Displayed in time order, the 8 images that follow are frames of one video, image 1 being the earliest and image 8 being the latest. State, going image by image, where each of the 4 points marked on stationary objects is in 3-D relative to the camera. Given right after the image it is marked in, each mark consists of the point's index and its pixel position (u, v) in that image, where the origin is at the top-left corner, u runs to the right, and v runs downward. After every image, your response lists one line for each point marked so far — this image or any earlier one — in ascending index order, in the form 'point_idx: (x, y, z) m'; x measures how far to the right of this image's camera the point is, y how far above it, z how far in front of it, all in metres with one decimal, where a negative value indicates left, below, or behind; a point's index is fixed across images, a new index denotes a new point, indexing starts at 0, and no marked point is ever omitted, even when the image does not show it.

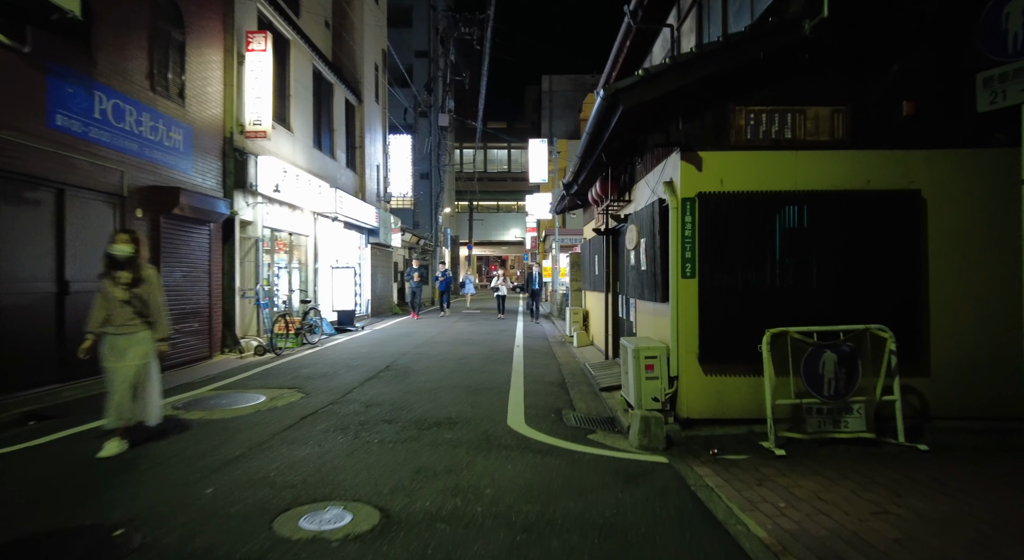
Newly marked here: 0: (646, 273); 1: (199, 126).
0: (+1.8, +0.1, +8.0) m
1: (-6.4, +3.1, +12.3) m
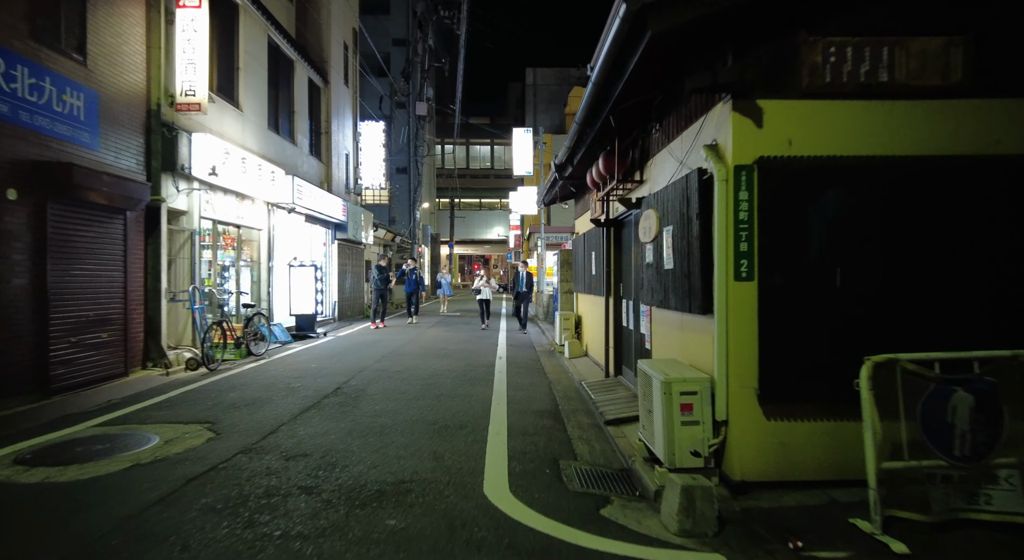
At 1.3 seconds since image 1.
0: (+1.6, +0.1, +5.9) m
1: (-6.7, +3.1, +10.0) m
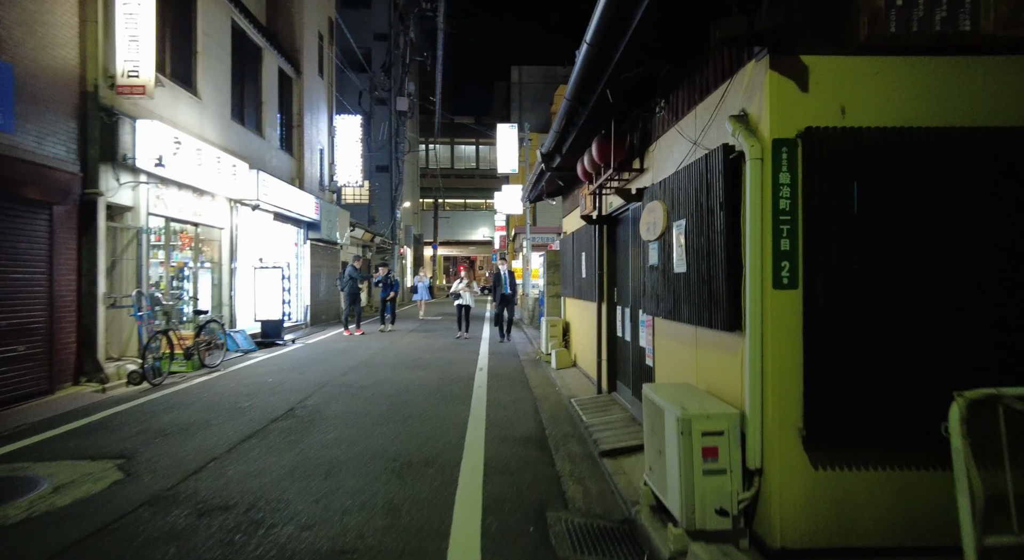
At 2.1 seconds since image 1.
0: (+1.4, 0.0, +4.9) m
1: (-7.0, +3.1, +8.7) m
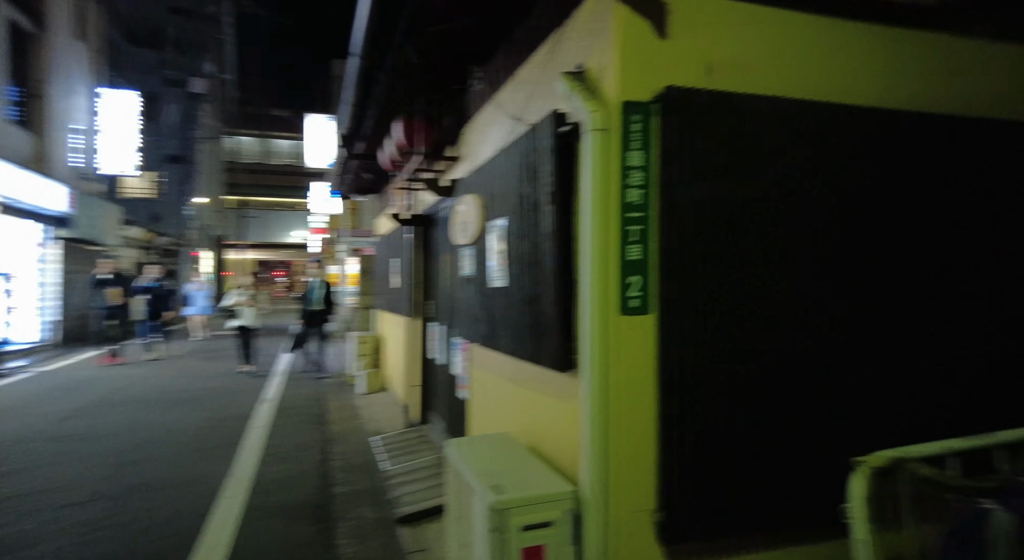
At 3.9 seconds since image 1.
0: (0.0, -0.1, +3.6) m
1: (-9.3, +2.9, +5.0) m
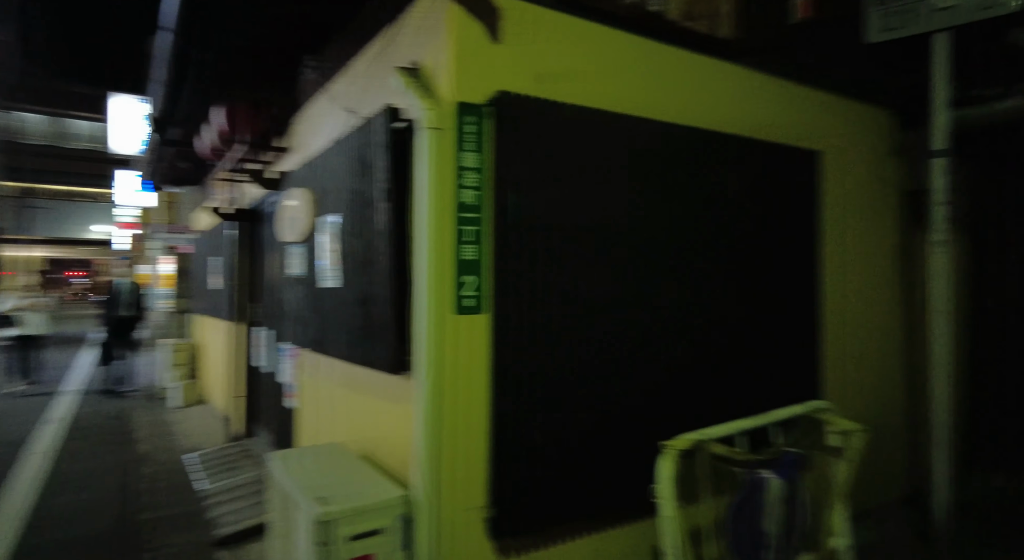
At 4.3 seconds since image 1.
0: (-1.0, -0.1, +3.5) m
1: (-10.3, +3.0, +2.5) m
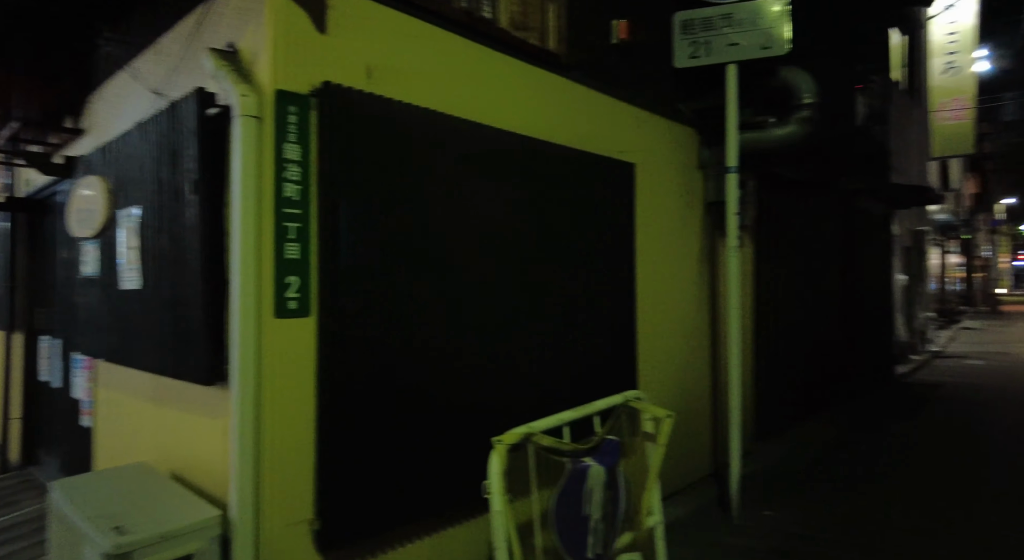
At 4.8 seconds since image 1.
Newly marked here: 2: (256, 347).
0: (-1.9, -0.1, +3.1) m
1: (-10.6, +3.0, -0.2) m
2: (-1.0, -0.3, +2.4) m
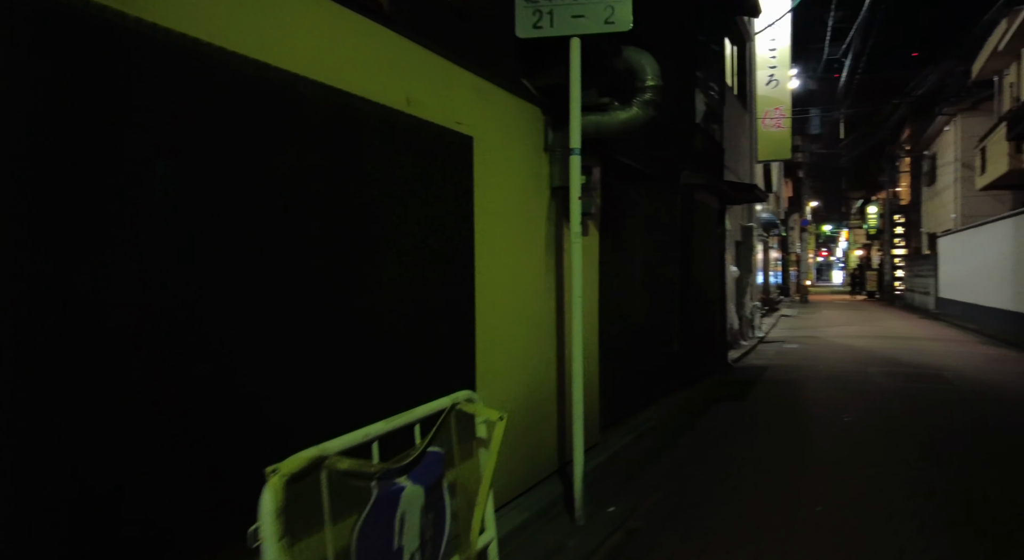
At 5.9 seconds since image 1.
0: (-2.7, 0.0, +2.0) m
1: (-10.5, +3.0, -3.1) m
2: (-1.7, -0.2, +1.6) m
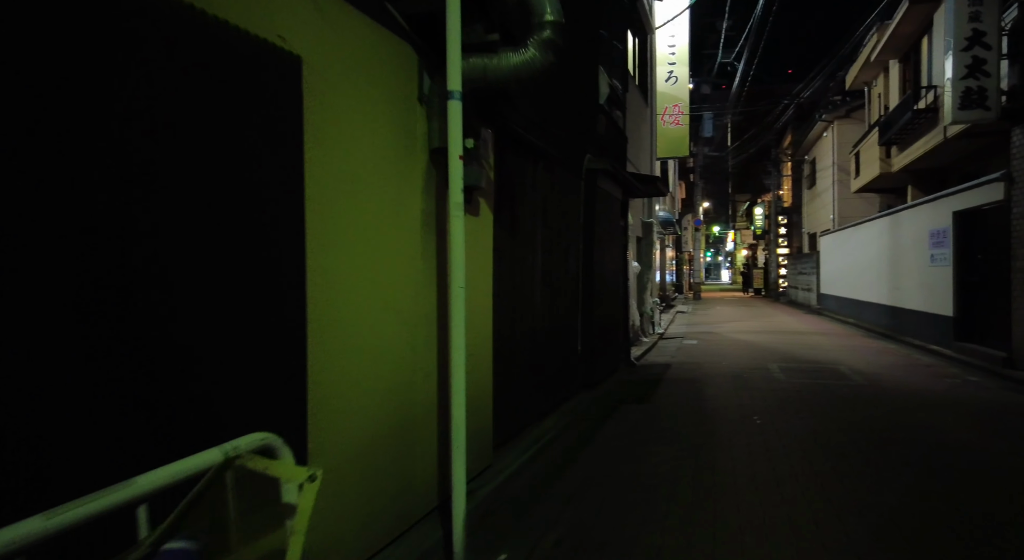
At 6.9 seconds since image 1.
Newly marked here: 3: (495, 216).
0: (-3.1, 0.0, +0.5) m
1: (-10.0, +3.0, -5.8) m
2: (-2.0, -0.1, +0.2) m
3: (-0.2, +0.6, +5.3) m
